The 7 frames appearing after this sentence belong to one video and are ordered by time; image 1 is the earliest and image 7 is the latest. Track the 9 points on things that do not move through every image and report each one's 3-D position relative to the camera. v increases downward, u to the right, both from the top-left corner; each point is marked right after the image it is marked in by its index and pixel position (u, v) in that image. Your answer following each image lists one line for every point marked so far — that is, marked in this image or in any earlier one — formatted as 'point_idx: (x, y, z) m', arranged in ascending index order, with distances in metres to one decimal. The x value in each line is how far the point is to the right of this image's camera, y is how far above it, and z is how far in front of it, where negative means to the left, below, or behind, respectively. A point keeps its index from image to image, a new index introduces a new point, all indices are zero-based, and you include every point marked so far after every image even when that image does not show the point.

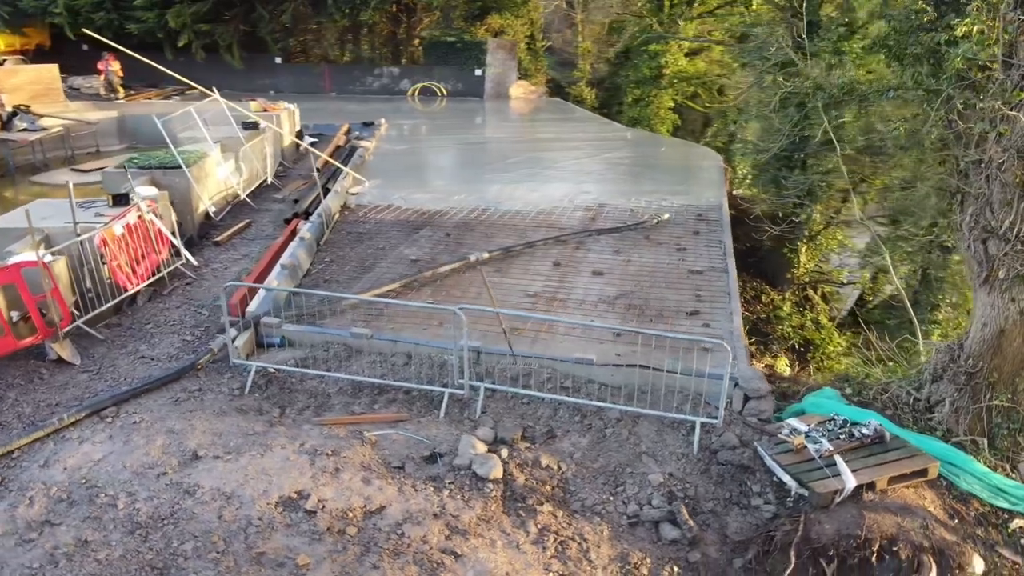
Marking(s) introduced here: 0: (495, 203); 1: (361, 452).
0: (-0.2, +0.9, +7.6) m
1: (-0.7, -0.7, +3.3) m
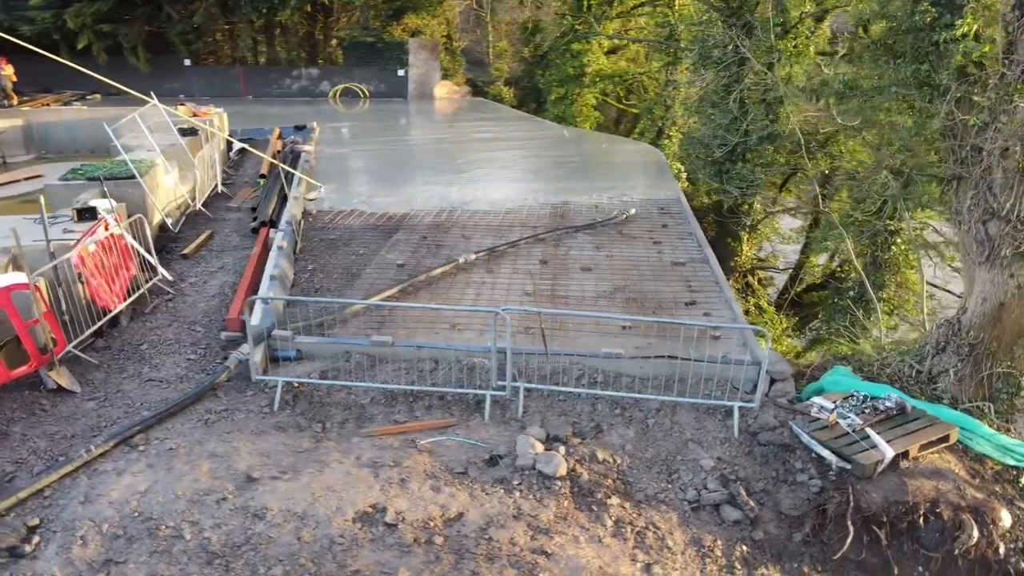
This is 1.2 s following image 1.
0: (-0.5, +0.9, +7.6) m
1: (-0.4, -0.8, +3.3) m
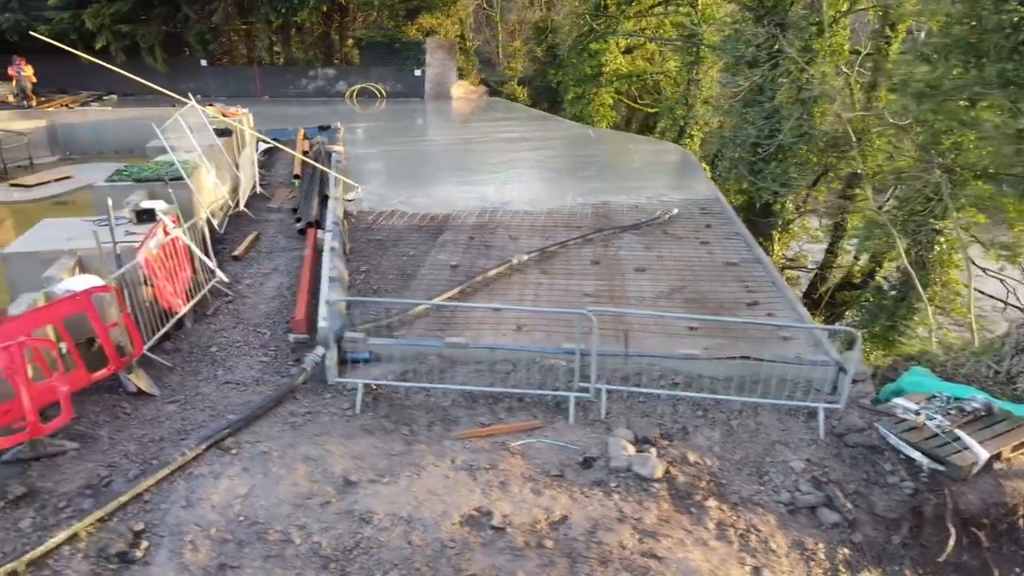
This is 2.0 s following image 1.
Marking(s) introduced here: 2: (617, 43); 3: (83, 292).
0: (-0.1, +0.9, +7.6) m
1: (0.0, -0.8, +3.2) m
2: (+2.1, +5.0, +15.0) m
3: (-2.1, 0.0, +3.6) m
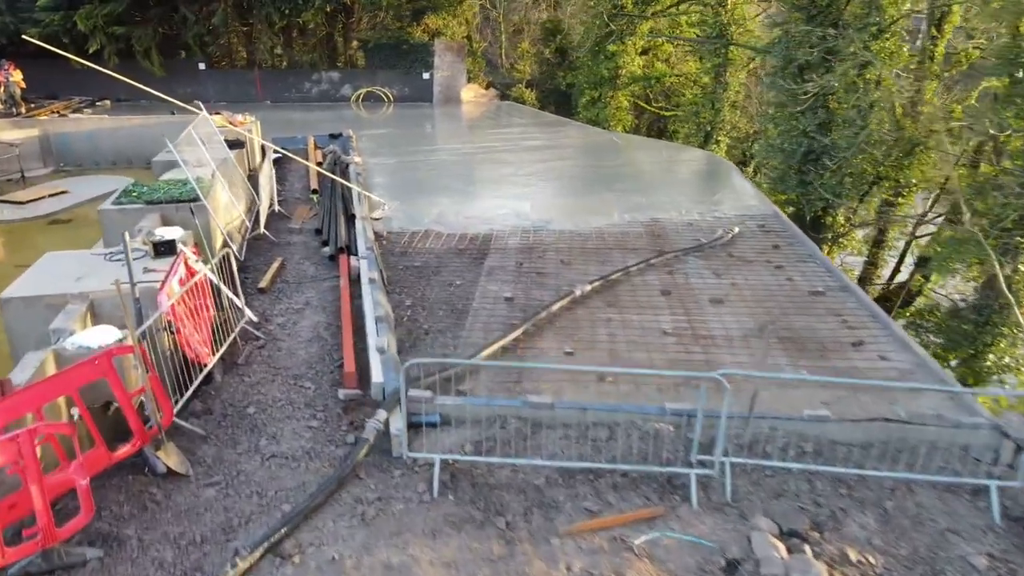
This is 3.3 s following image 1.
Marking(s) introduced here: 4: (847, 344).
0: (+0.3, +0.6, +6.9) m
1: (+0.5, -1.0, +2.6) m
2: (+2.4, +4.7, +14.4) m
3: (-1.6, -0.3, +2.9) m
4: (+2.0, -0.3, +4.4) m
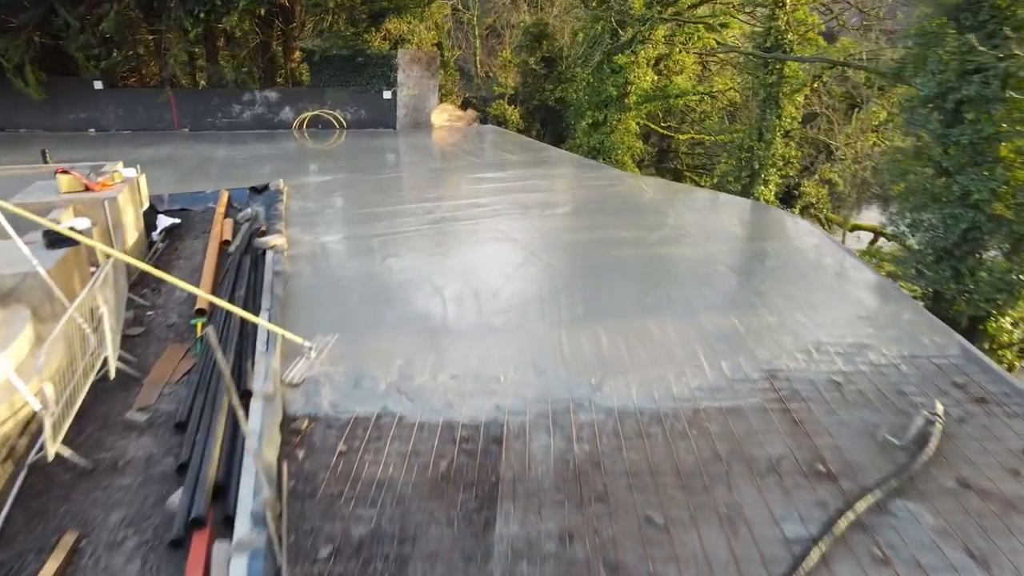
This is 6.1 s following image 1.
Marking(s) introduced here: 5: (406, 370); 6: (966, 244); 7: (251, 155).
0: (+0.4, -0.5, +4.0) m
1: (+0.8, -2.1, -0.3) m
2: (+2.1, +3.6, +11.6) m
3: (-1.3, -1.4, -0.1) m
4: (+2.2, -1.4, +1.5) m
5: (-0.6, -0.4, +4.1) m
6: (+3.4, +0.3, +5.6) m
7: (-3.6, +1.9, +10.3) m
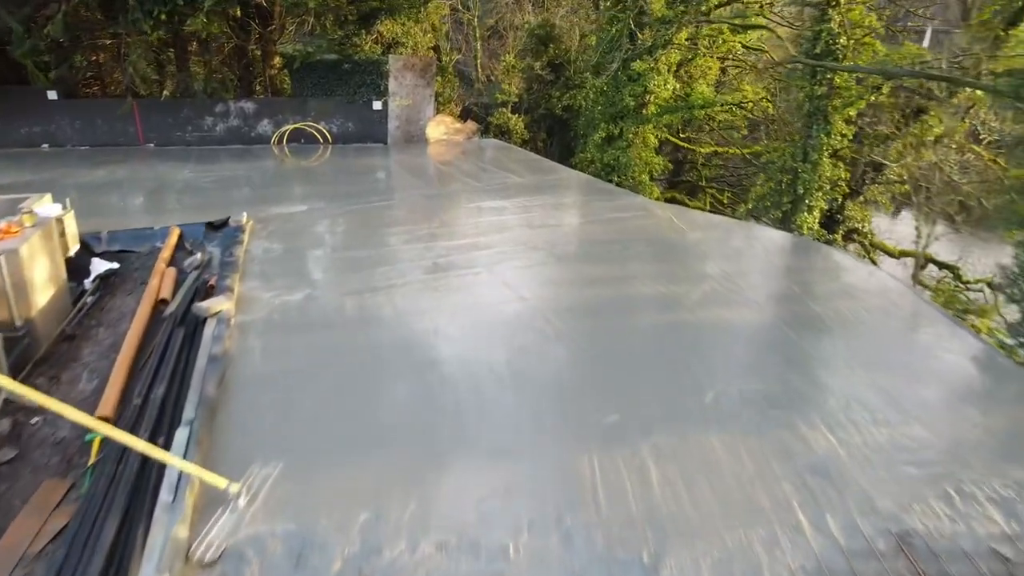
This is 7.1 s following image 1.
0: (+0.4, -1.0, +2.8) m
1: (+0.8, -2.6, -1.5) m
2: (+2.2, +3.2, +10.3) m
3: (-1.3, -1.9, -1.3) m
4: (+2.2, -1.9, +0.3) m
5: (-0.5, -0.9, +2.9) m
6: (+3.4, -0.1, +4.3) m
7: (-3.6, +1.4, +9.1) m
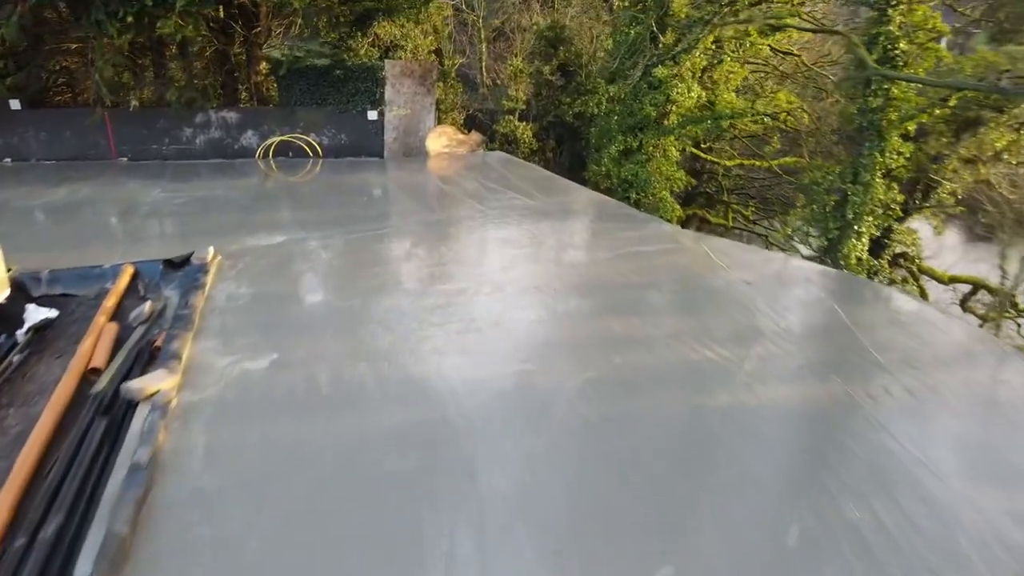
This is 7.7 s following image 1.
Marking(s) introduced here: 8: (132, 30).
0: (+0.5, -1.3, +1.8) m
1: (+0.8, -3.0, -2.5) m
2: (+2.3, +2.8, +9.3) m
3: (-1.3, -2.3, -2.3) m
4: (+2.3, -2.3, -0.7) m
5: (-0.5, -1.3, +1.9) m
6: (+3.5, -0.5, +3.3) m
7: (-3.5, +1.0, +8.2) m
8: (-4.5, +3.2, +9.1) m
